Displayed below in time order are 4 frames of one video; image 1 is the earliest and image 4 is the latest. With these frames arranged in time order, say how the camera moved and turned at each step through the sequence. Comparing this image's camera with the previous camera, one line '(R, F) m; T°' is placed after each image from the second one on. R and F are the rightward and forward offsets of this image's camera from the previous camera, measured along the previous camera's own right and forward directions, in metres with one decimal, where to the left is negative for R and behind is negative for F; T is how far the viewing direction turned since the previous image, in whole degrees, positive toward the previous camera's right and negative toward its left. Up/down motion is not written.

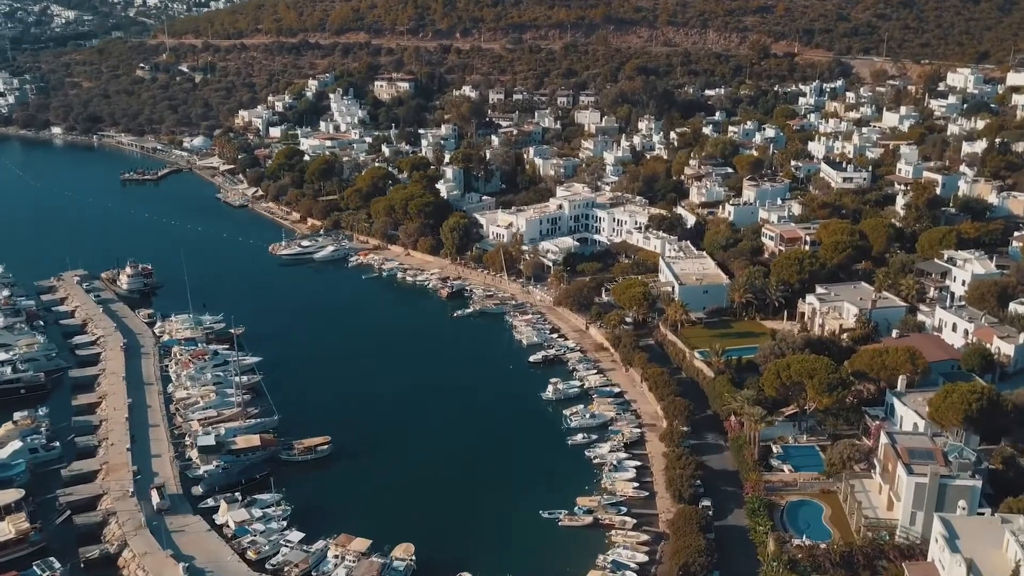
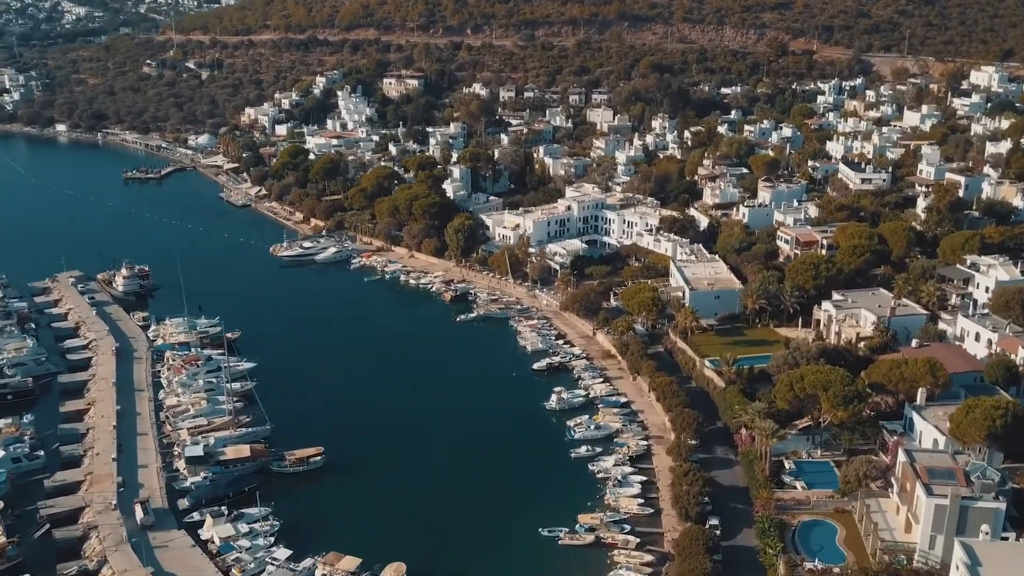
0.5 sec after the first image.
(+0.4, +1.0) m; -1°
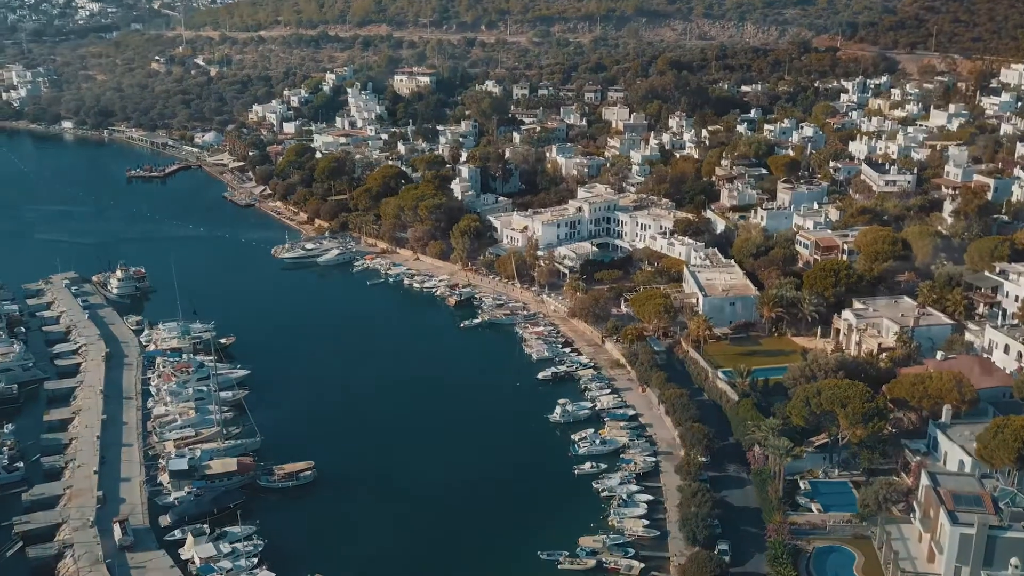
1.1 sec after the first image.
(+0.5, +1.2) m; -1°
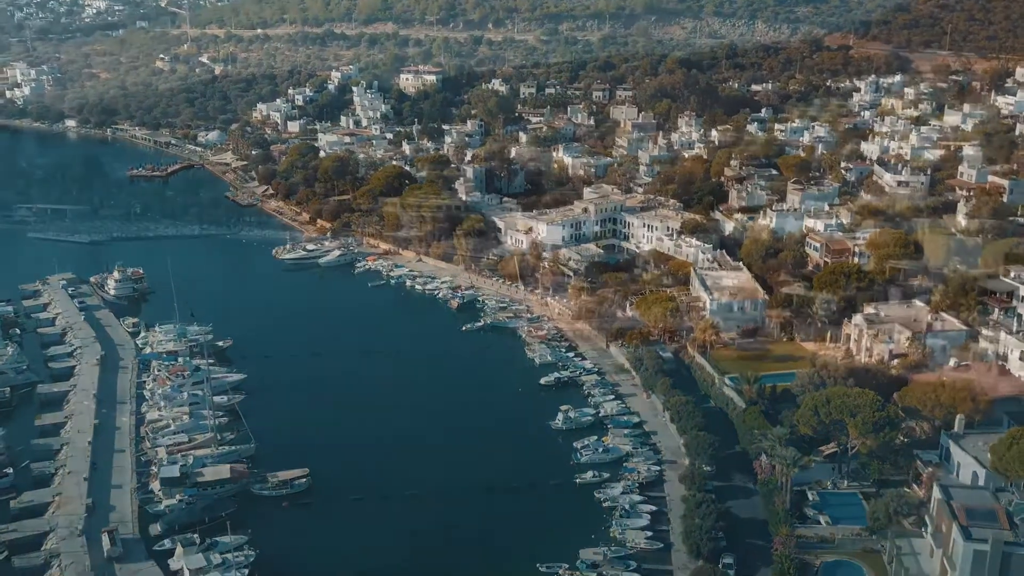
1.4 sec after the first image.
(+0.2, +0.6) m; -1°
